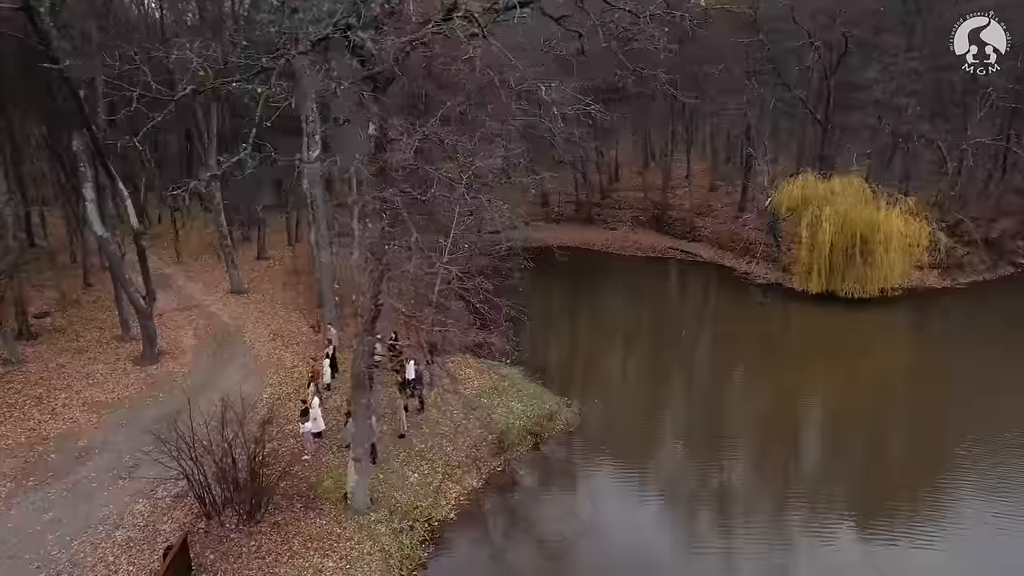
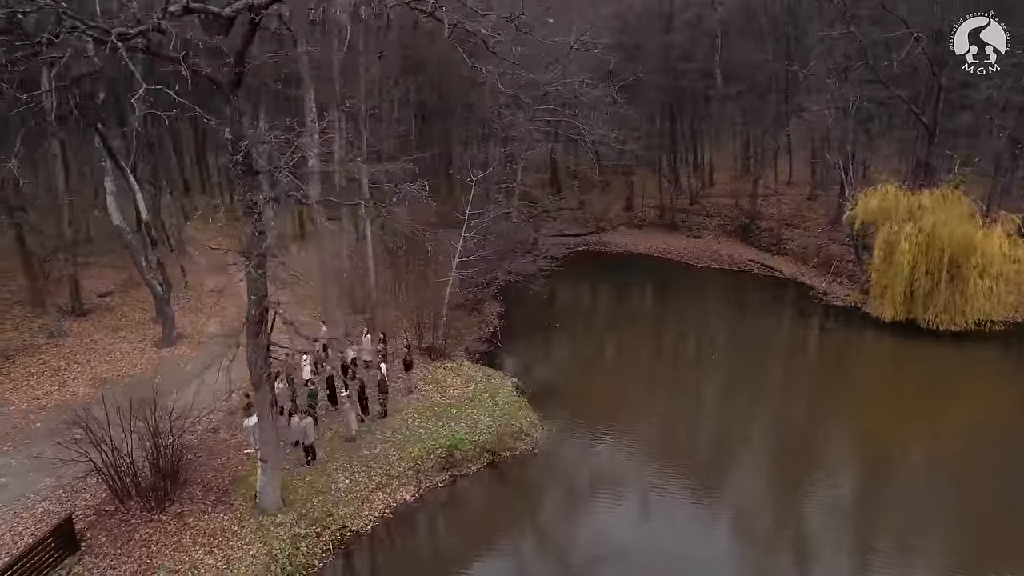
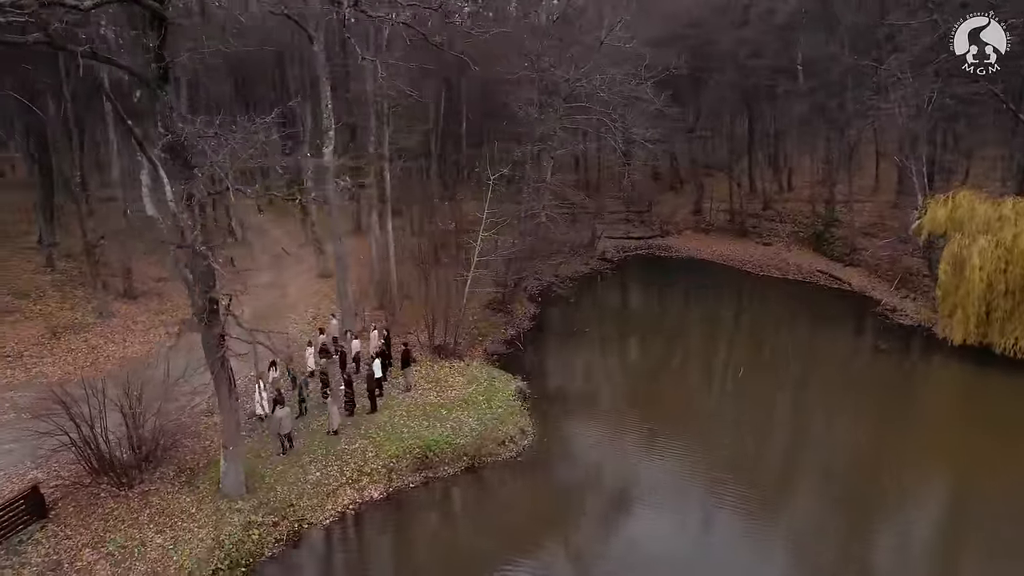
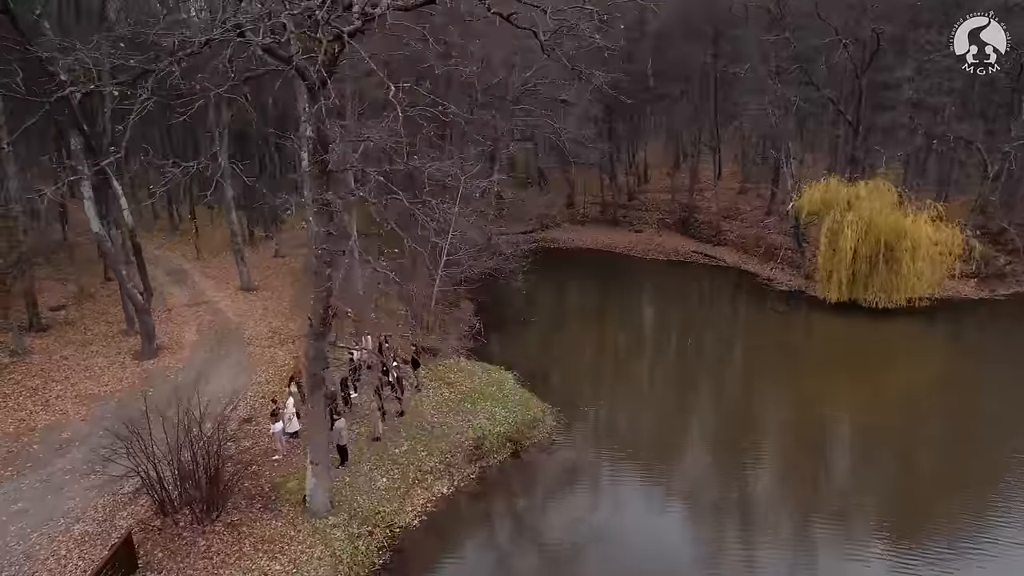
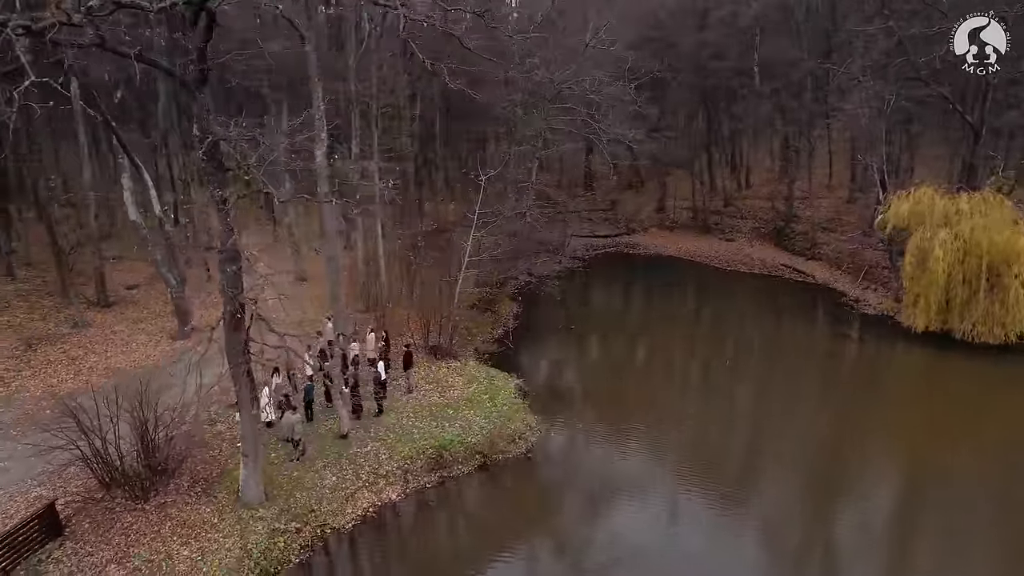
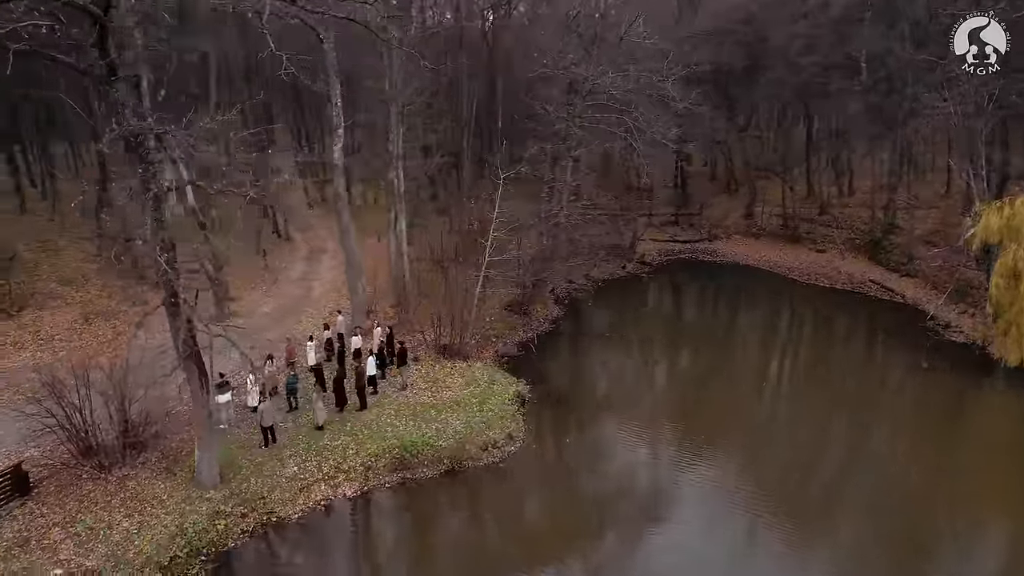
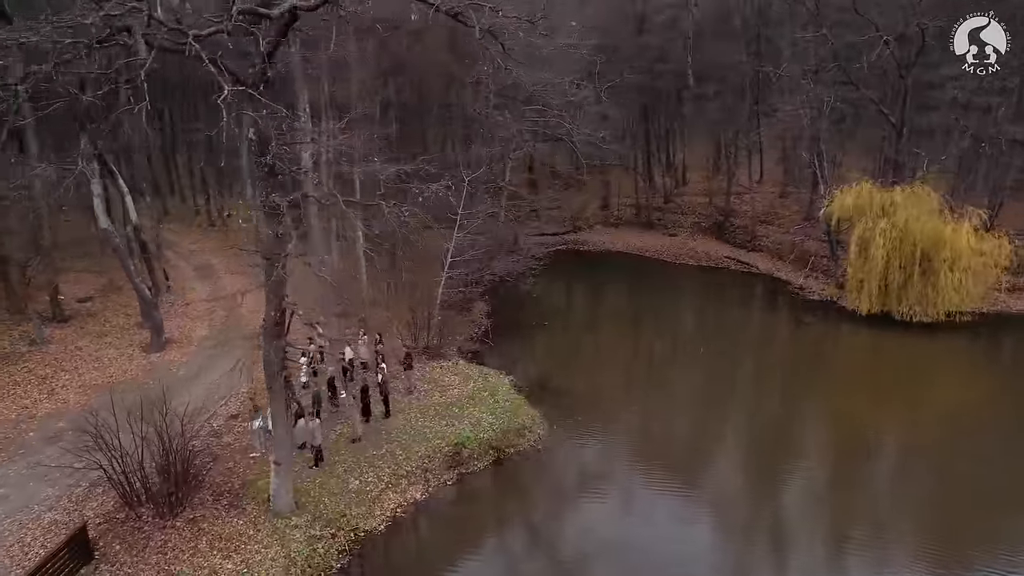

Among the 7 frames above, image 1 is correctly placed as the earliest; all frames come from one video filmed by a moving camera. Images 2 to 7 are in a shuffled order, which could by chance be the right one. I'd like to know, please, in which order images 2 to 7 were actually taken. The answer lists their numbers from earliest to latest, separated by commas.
4, 7, 2, 5, 3, 6
